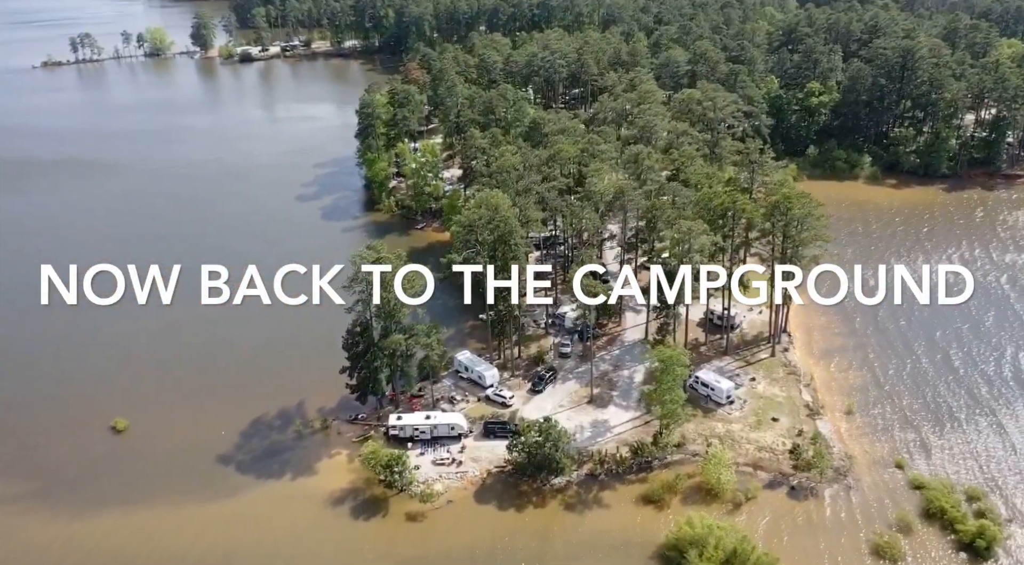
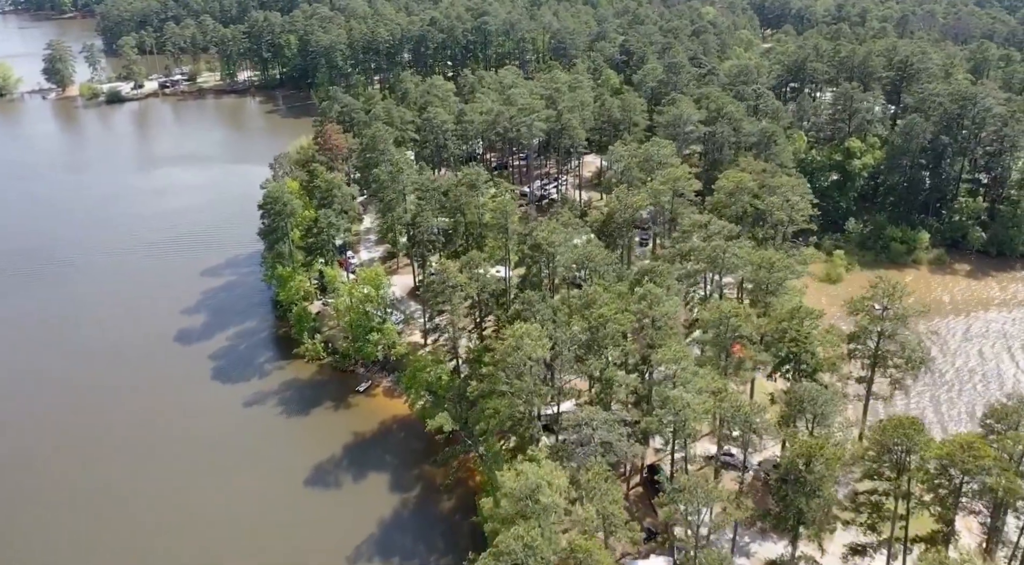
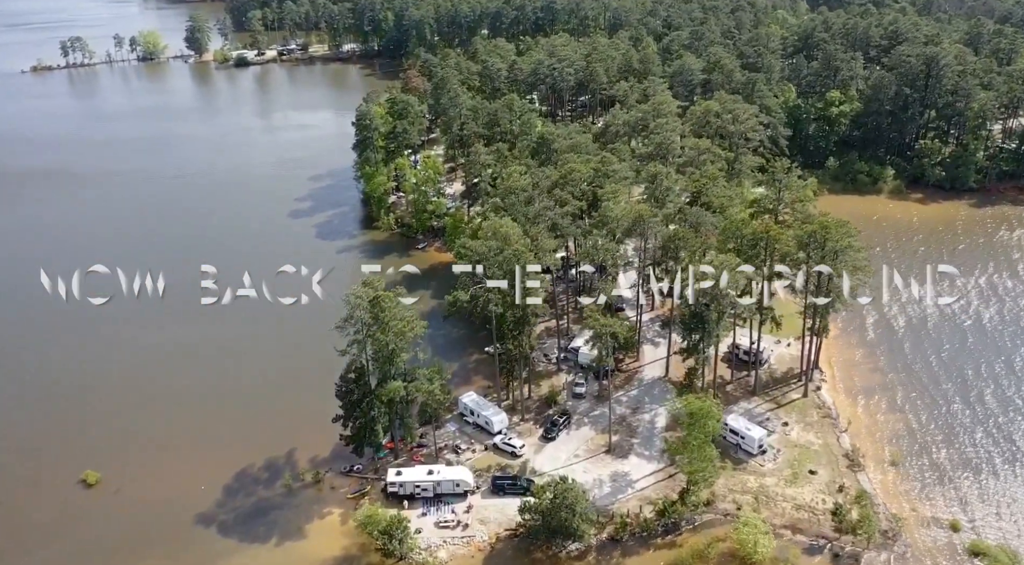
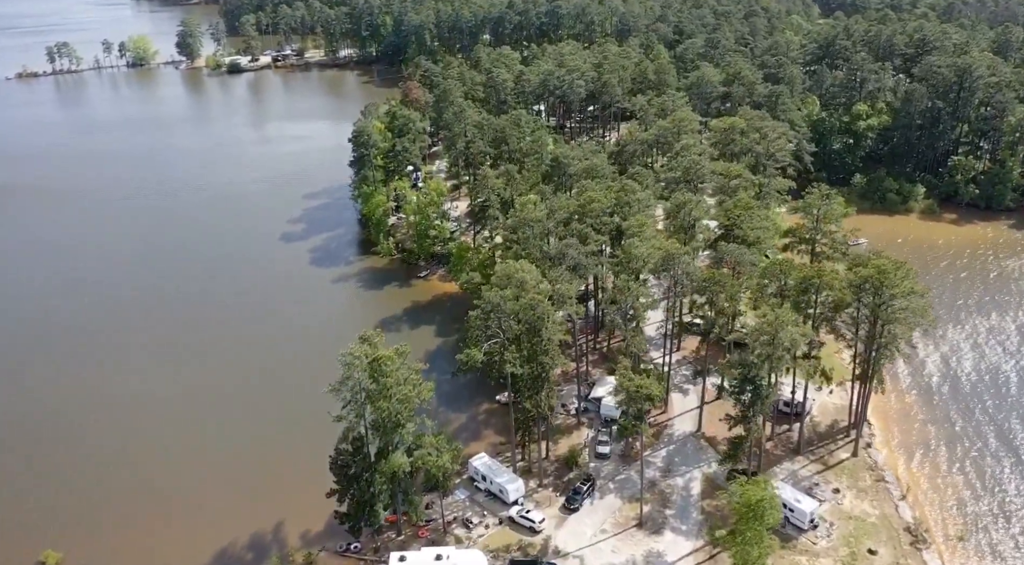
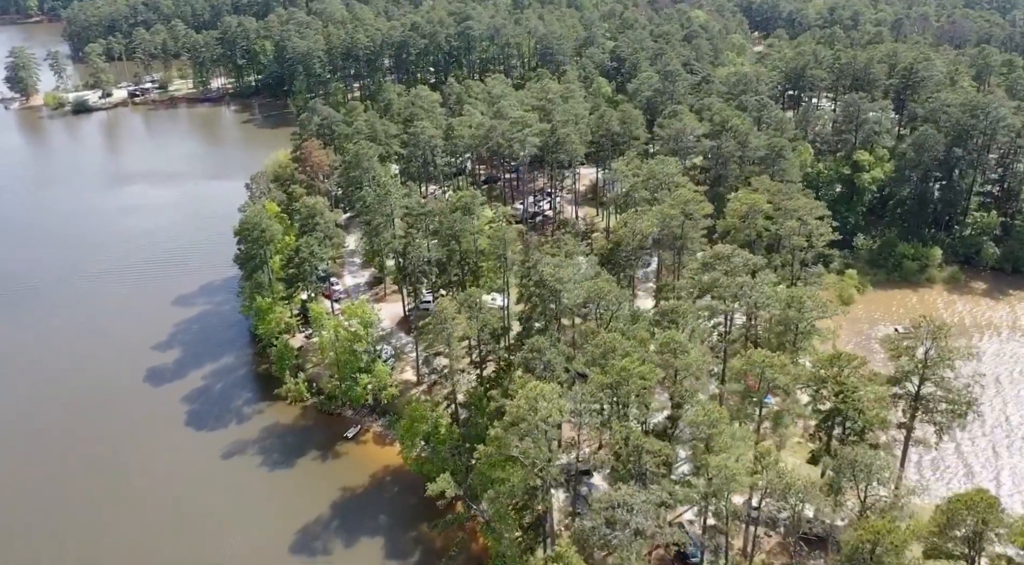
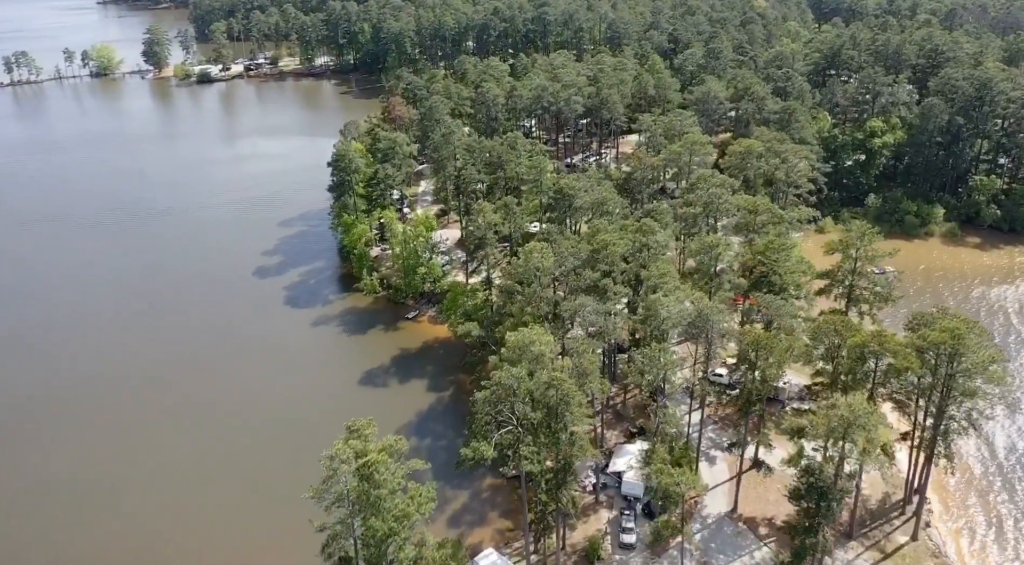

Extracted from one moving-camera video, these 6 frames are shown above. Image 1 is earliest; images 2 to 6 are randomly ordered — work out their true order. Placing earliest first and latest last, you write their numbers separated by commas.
3, 4, 6, 2, 5
